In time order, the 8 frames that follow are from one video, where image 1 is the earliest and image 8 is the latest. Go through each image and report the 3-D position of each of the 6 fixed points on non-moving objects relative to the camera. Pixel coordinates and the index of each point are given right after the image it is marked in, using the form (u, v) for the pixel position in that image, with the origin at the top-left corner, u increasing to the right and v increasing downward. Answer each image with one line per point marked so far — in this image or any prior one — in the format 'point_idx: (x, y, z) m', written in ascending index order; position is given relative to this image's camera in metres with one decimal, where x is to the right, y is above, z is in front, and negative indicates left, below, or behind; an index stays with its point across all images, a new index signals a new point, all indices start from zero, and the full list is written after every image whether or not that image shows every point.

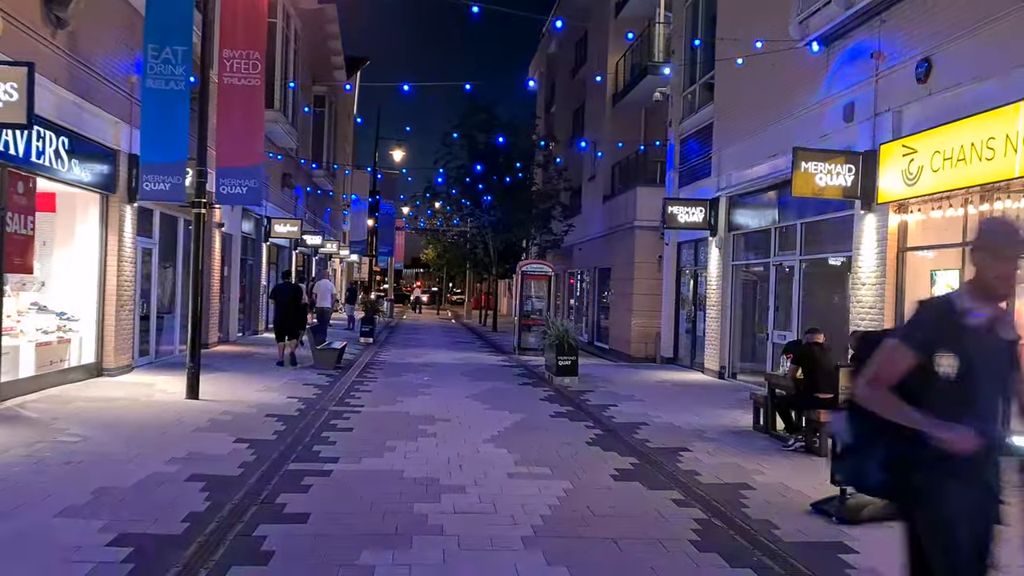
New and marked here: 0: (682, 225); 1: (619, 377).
0: (+2.8, +1.0, +15.2) m
1: (+1.7, -1.4, +15.2) m
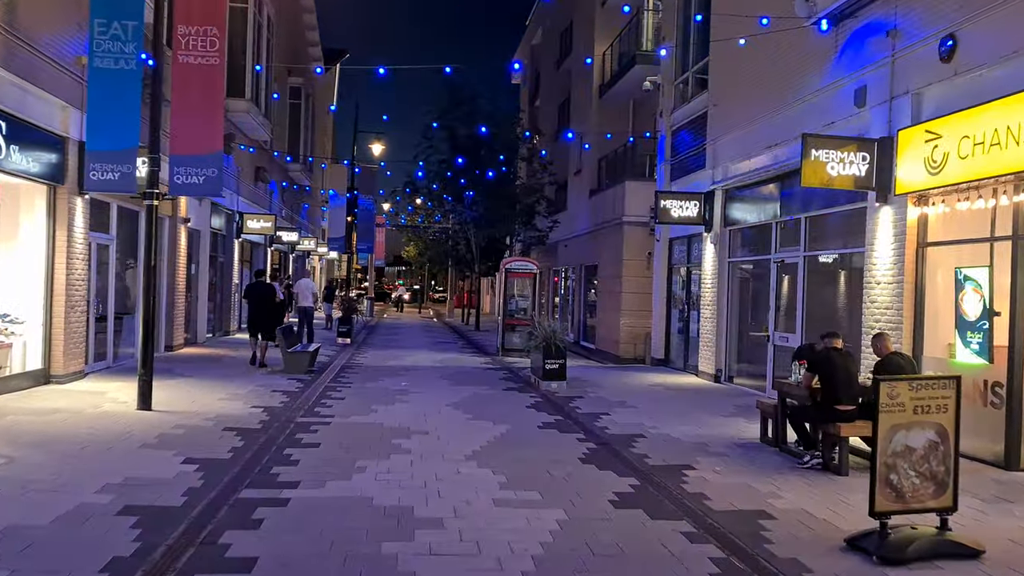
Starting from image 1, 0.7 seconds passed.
0: (+2.5, +1.0, +14.4) m
1: (+1.5, -1.4, +14.3) m
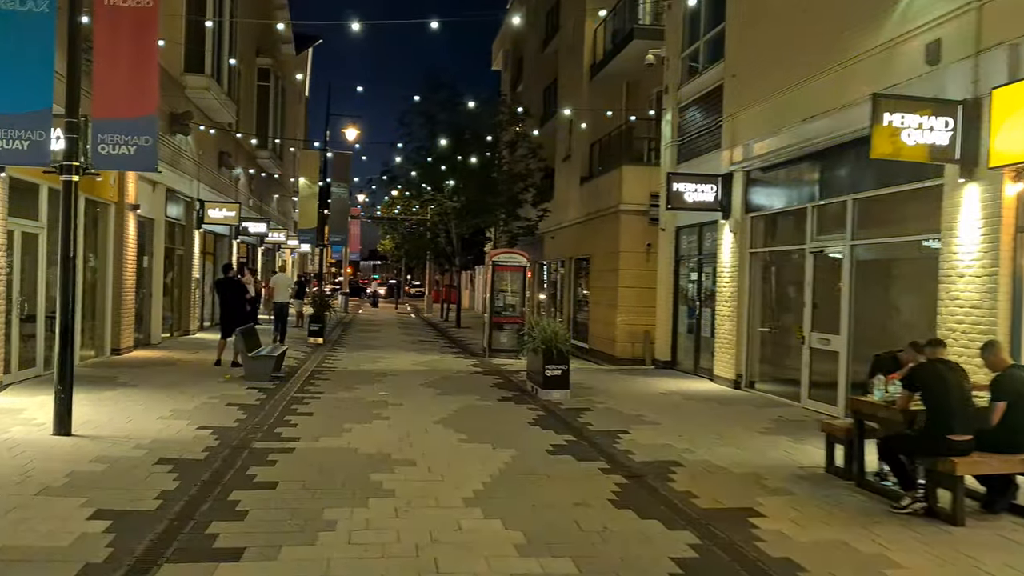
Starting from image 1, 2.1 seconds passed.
0: (+2.4, +1.1, +12.7) m
1: (+1.4, -1.3, +12.7) m
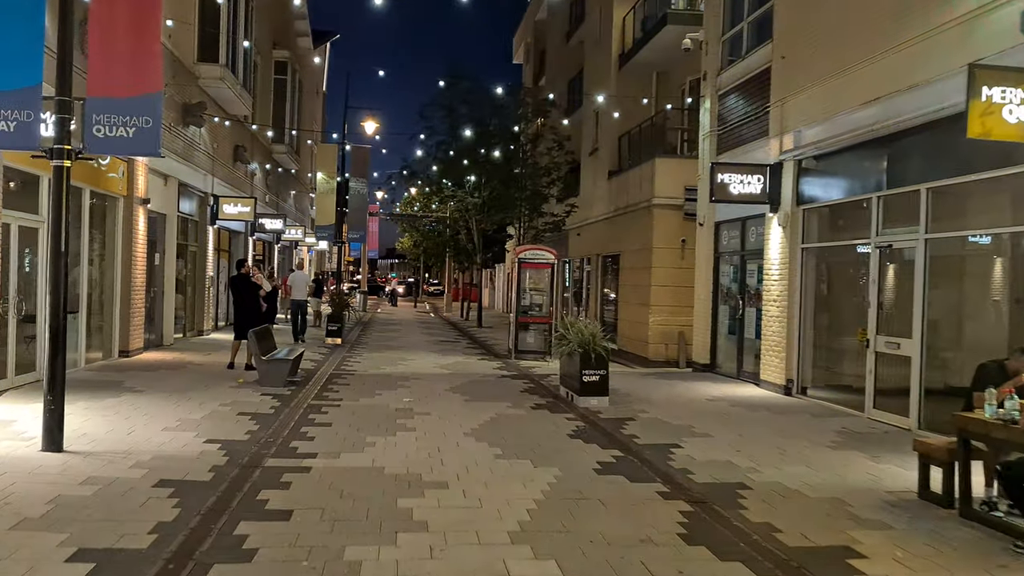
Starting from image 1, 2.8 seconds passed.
0: (+2.8, +1.1, +11.8) m
1: (+1.8, -1.3, +11.8) m
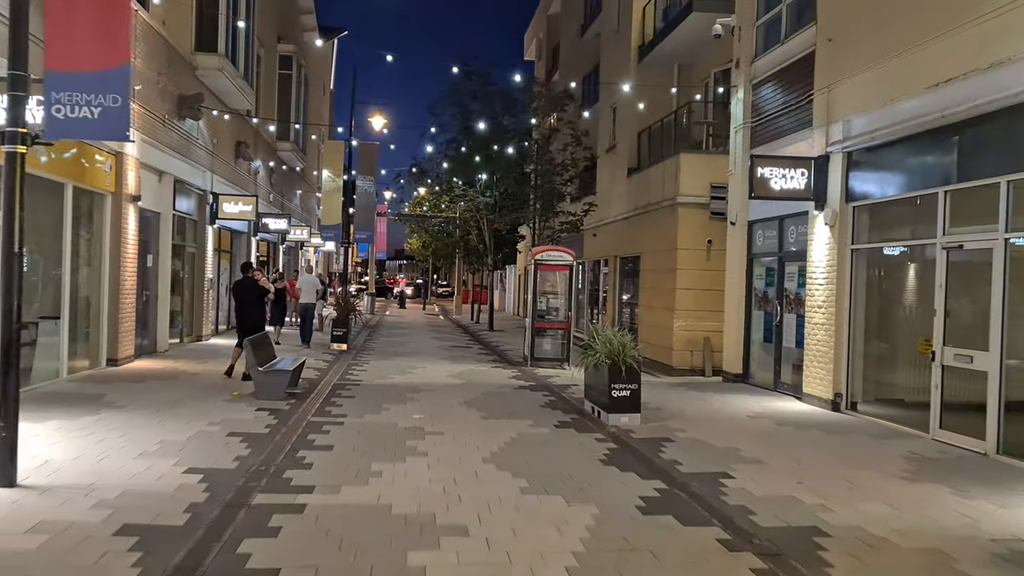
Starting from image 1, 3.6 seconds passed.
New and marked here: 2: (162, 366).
0: (+3.0, +1.1, +10.8) m
1: (+2.0, -1.4, +10.8) m
2: (-4.9, -1.1, +13.3) m
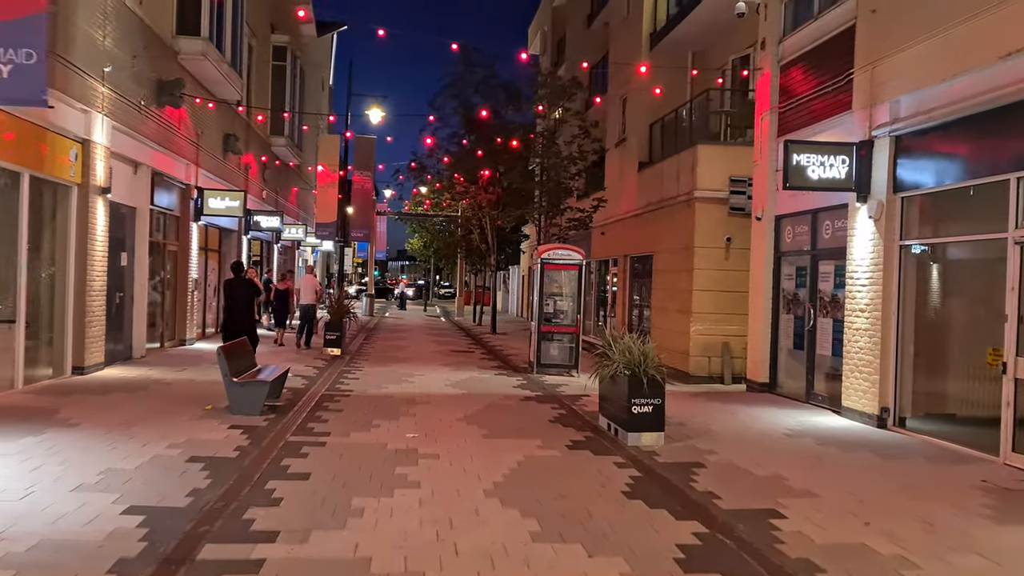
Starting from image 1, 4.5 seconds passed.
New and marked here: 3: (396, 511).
0: (+3.1, +1.1, +9.6) m
1: (+2.1, -1.4, +9.6) m
2: (-4.9, -1.1, +12.1) m
3: (-0.7, -1.3, +5.7) m
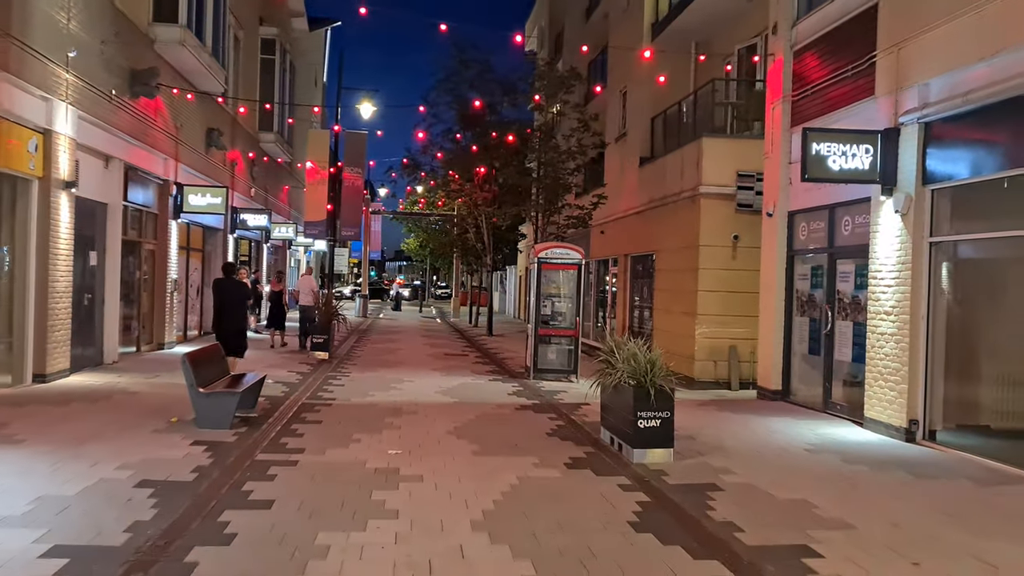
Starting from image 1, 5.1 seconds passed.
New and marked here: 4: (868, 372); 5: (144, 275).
0: (+3.0, +1.1, +8.8) m
1: (+2.0, -1.4, +8.8) m
2: (-4.9, -1.1, +11.3) m
3: (-0.8, -1.4, +4.9) m
4: (+3.5, -0.8, +9.3) m
5: (-5.9, +0.2, +15.2) m
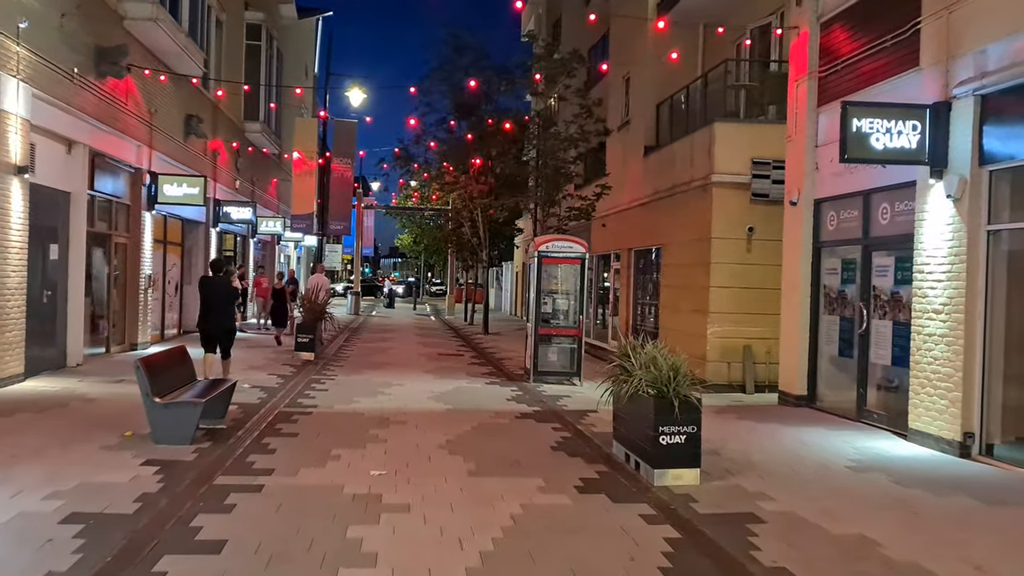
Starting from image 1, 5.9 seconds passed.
0: (+3.0, +1.1, +7.8) m
1: (+2.0, -1.3, +7.8) m
2: (-4.9, -1.1, +10.3) m
3: (-0.7, -1.3, +3.8) m
4: (+3.5, -0.8, +8.3) m
5: (-6.0, +0.3, +14.1) m
